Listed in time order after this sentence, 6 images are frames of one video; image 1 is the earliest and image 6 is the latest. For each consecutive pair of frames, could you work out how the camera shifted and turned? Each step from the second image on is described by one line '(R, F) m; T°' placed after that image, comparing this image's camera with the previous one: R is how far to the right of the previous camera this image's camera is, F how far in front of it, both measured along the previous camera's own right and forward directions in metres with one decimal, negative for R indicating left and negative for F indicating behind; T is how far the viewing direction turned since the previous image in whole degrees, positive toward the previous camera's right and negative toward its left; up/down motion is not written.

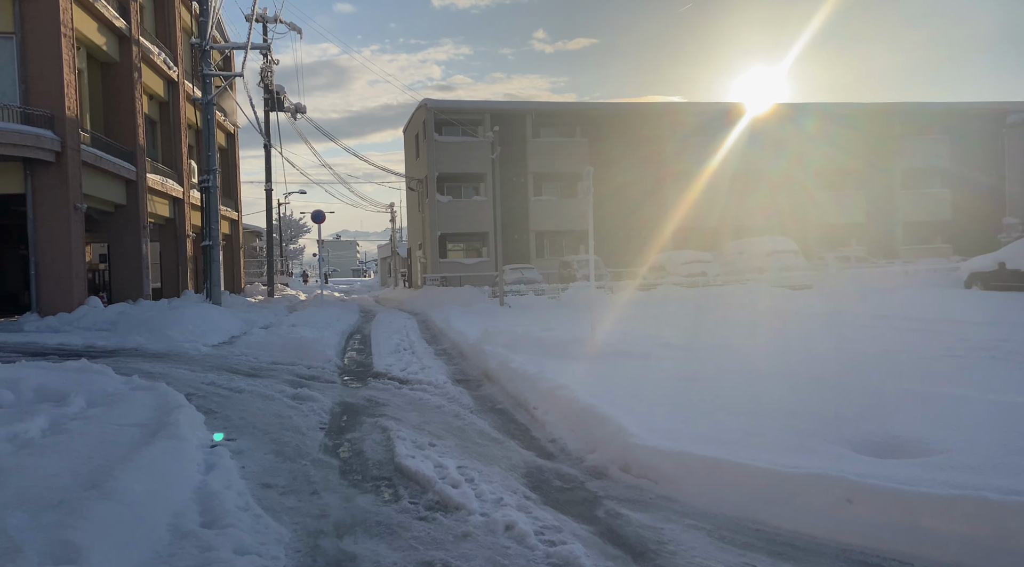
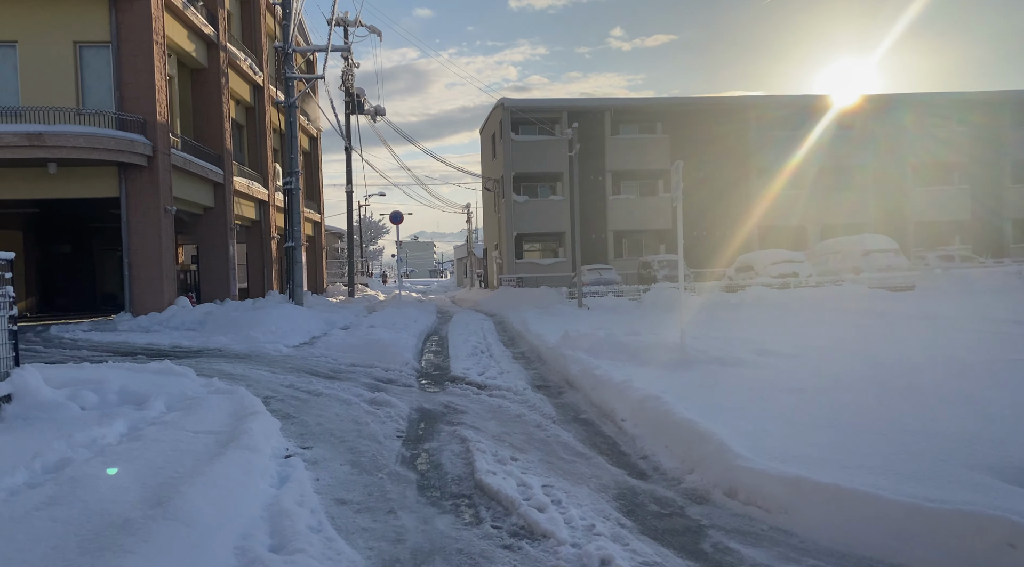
(-0.1, +0.4) m; -5°
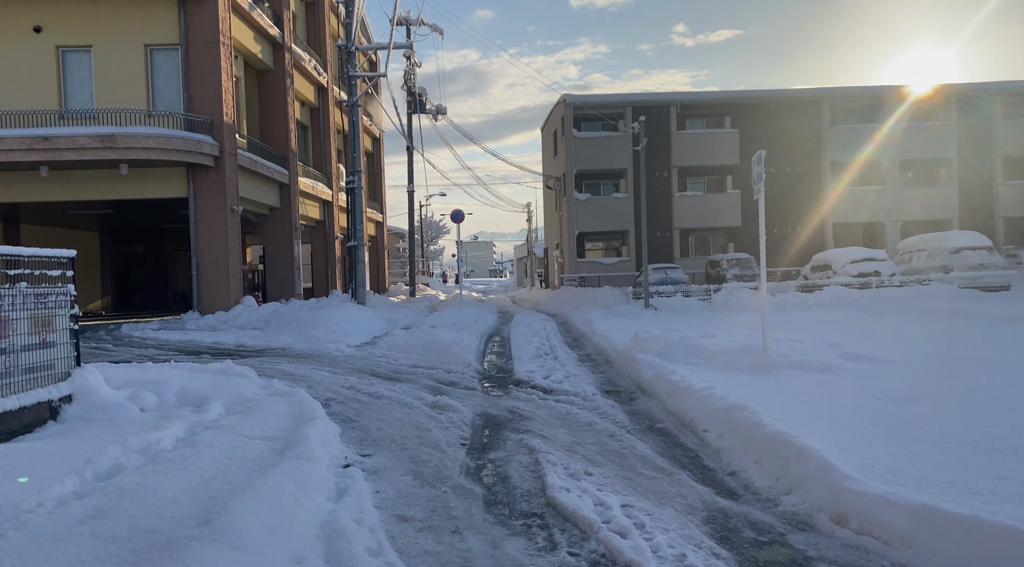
(-0.1, +0.4) m; -4°
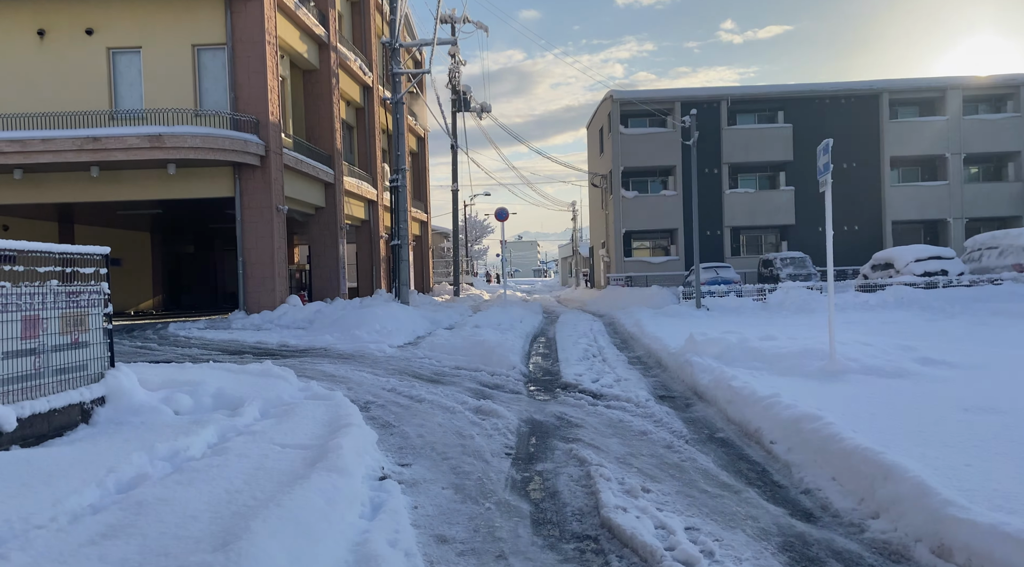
(0.0, +0.4) m; -3°
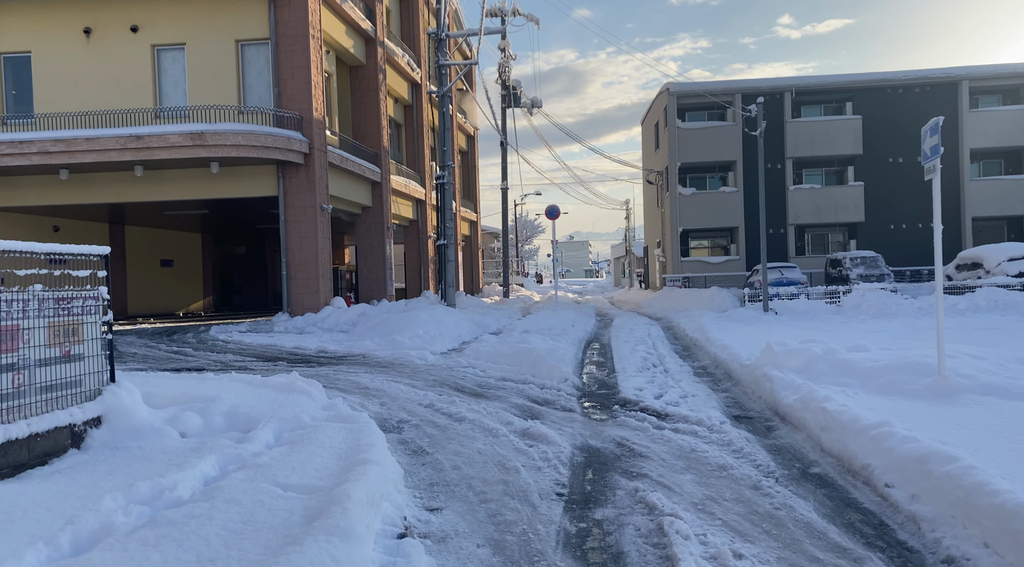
(0.0, +1.1) m; -4°
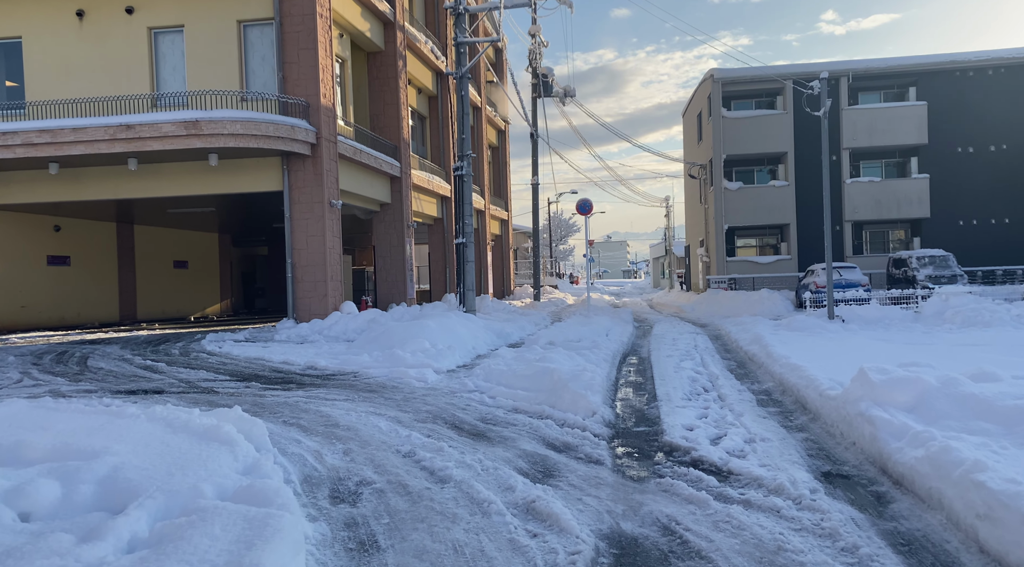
(+0.2, +2.2) m; -3°
